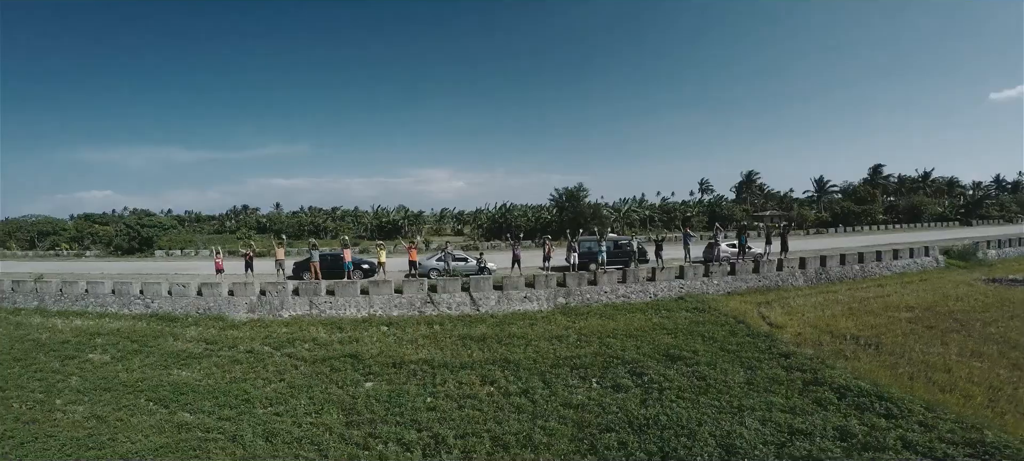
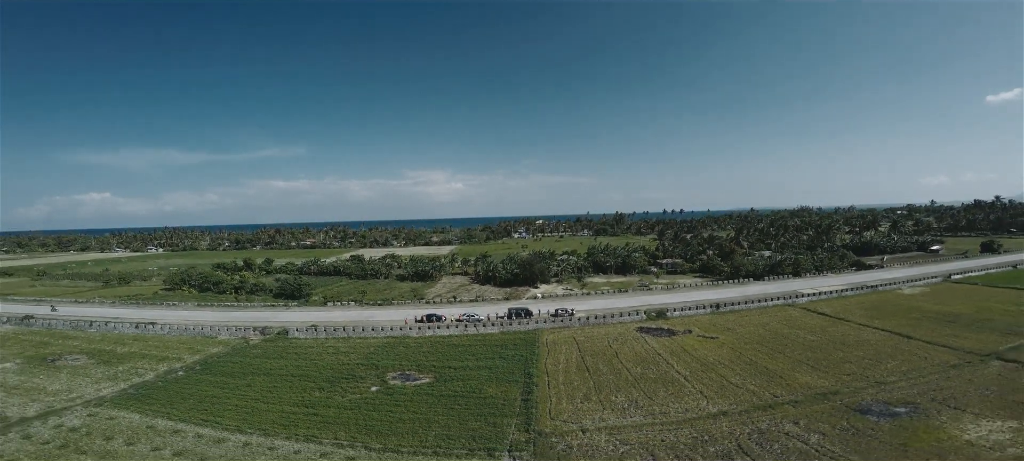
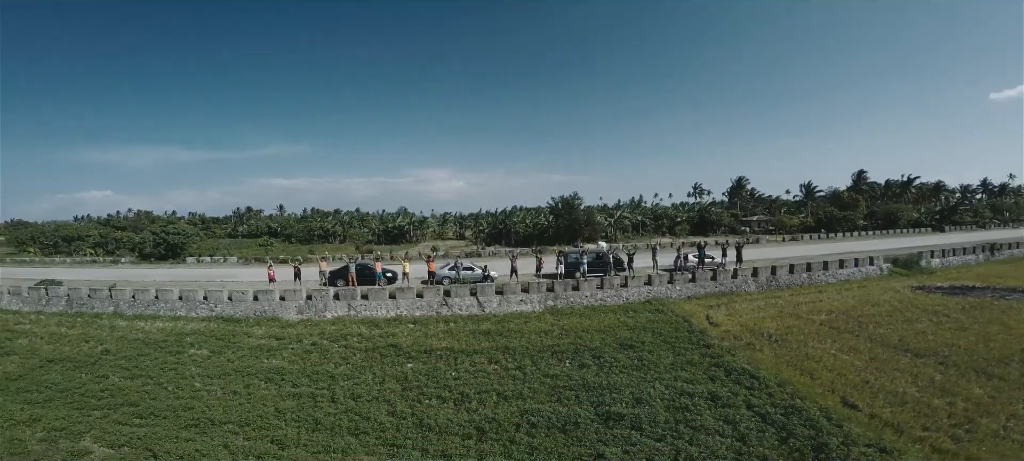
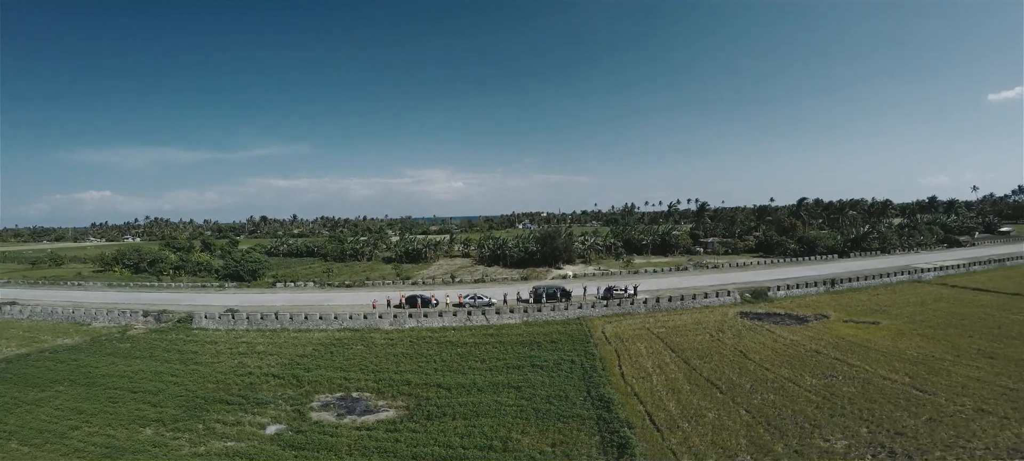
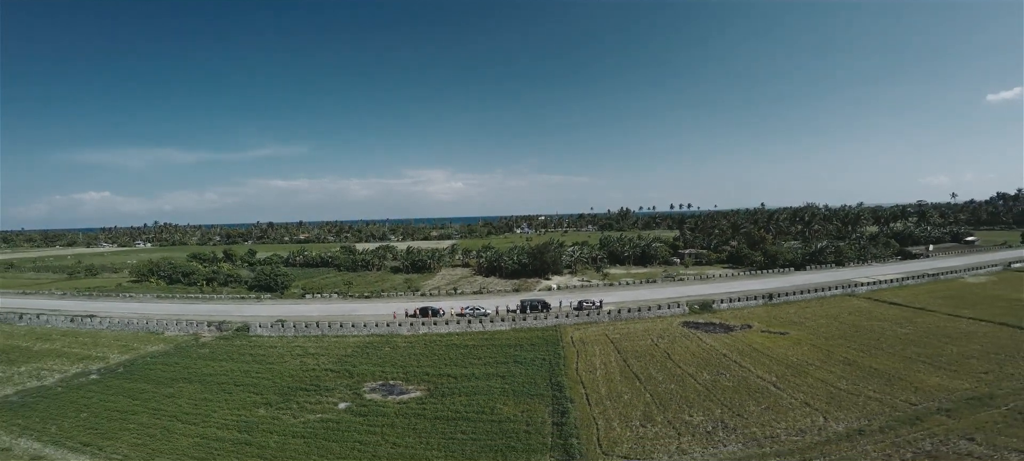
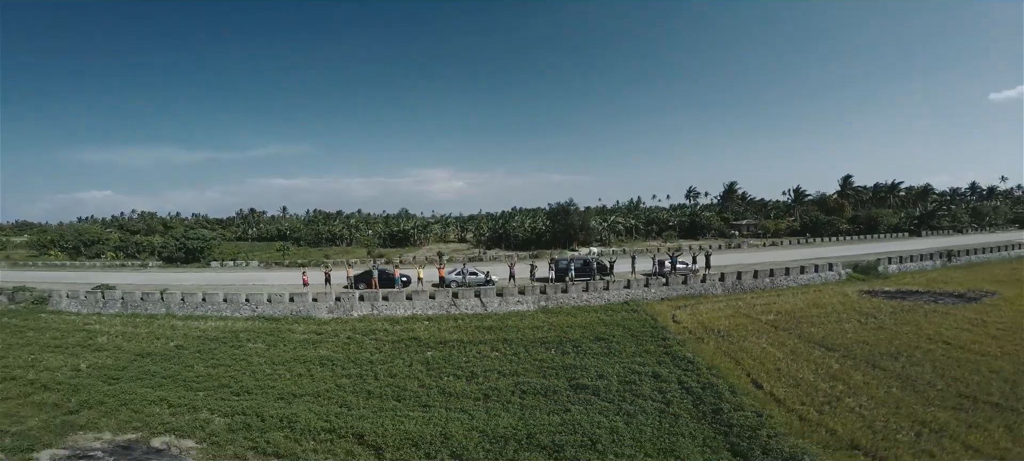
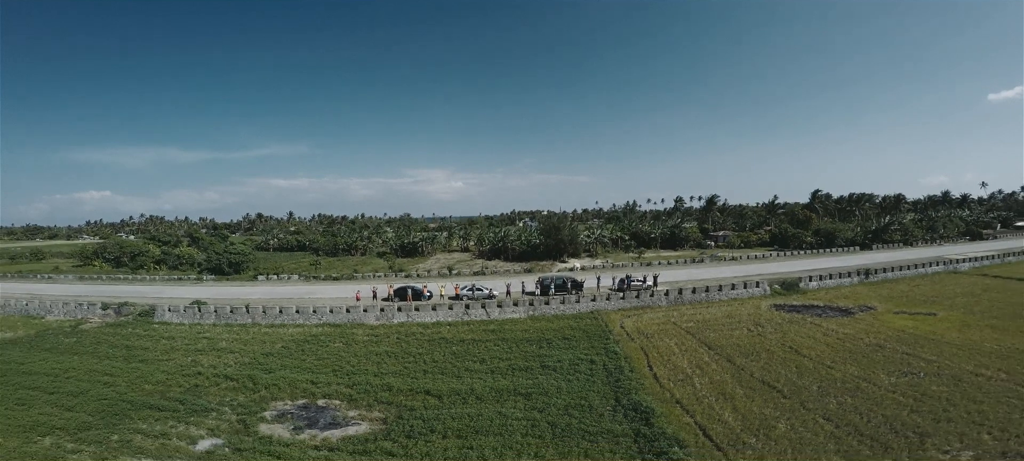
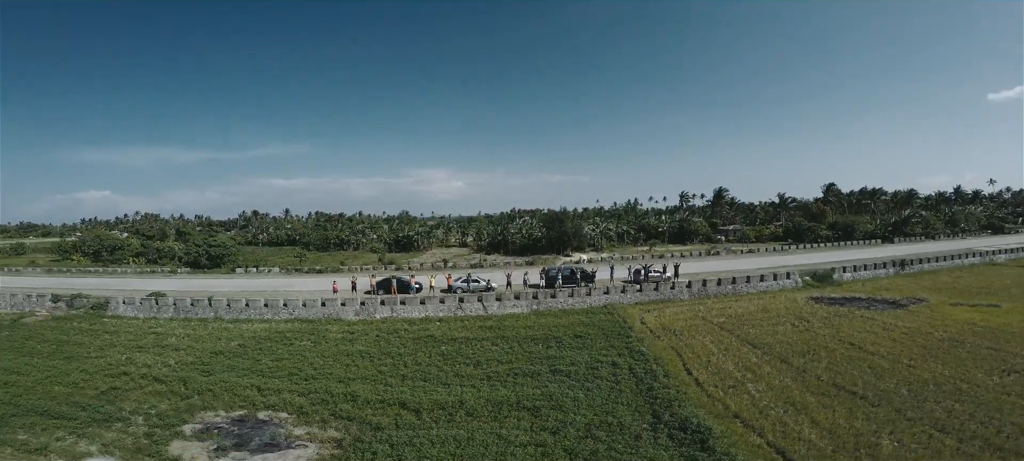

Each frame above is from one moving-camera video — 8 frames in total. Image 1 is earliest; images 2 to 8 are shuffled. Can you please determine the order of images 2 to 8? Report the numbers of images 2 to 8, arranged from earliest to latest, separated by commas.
3, 6, 8, 7, 4, 5, 2
